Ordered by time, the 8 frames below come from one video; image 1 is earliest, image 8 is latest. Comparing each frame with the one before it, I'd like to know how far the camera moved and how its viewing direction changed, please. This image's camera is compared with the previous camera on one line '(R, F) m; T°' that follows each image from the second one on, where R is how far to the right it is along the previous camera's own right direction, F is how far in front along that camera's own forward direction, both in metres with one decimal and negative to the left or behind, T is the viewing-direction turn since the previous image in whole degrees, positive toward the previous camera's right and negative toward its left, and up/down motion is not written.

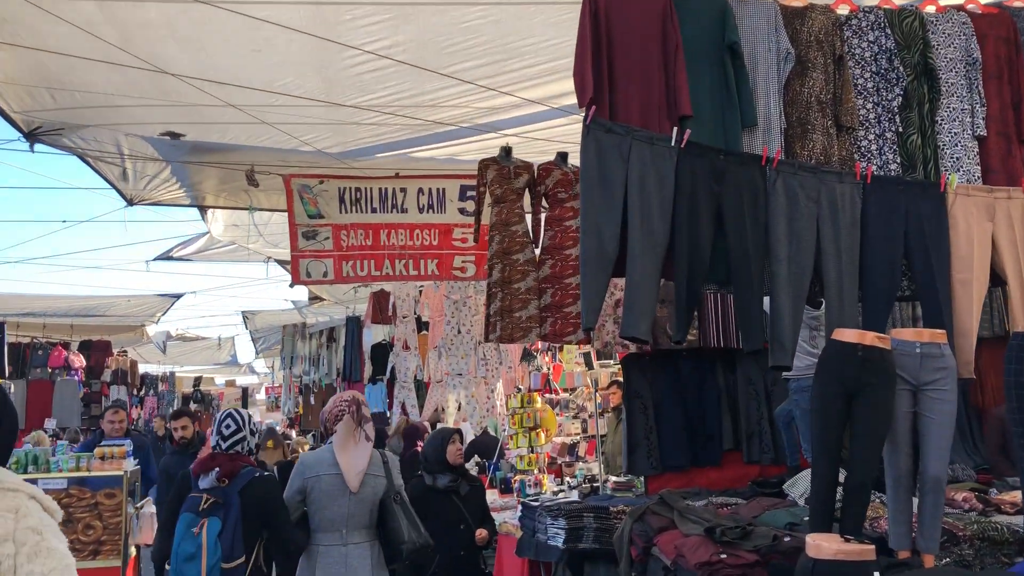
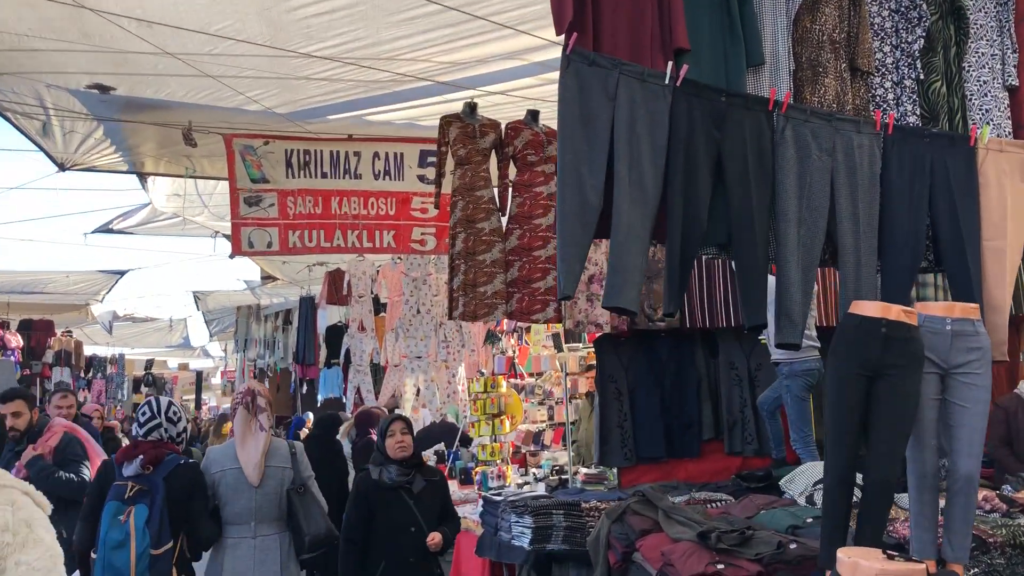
(0.0, +0.5) m; +2°
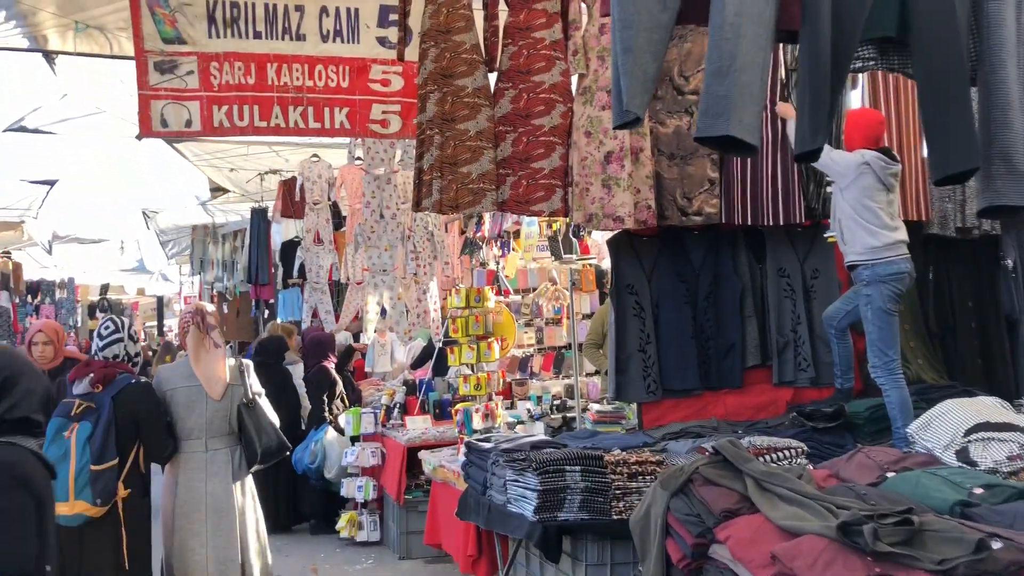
(-0.1, +1.2) m; +2°
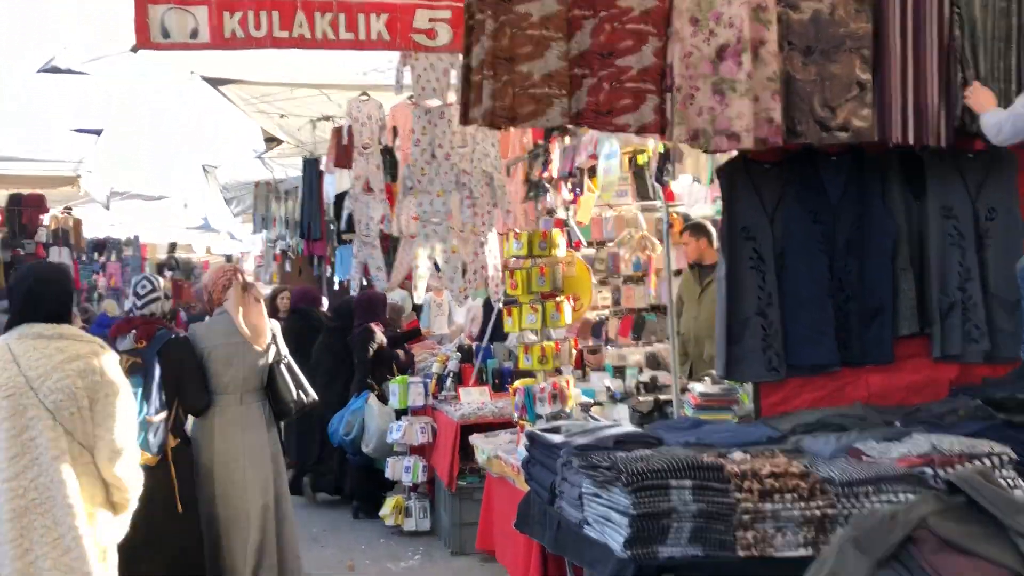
(0.0, +0.9) m; -4°
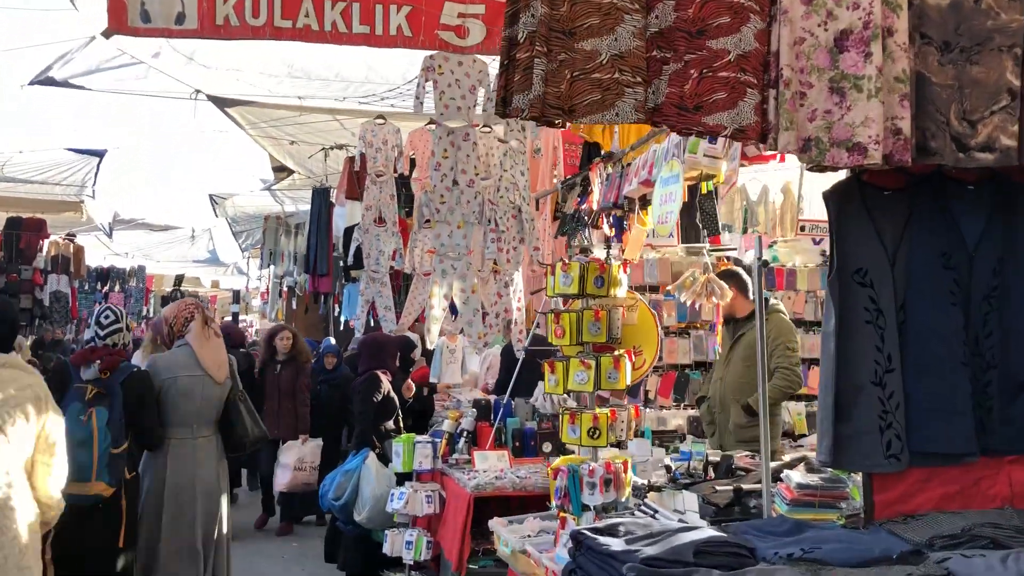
(-0.1, +0.7) m; -1°
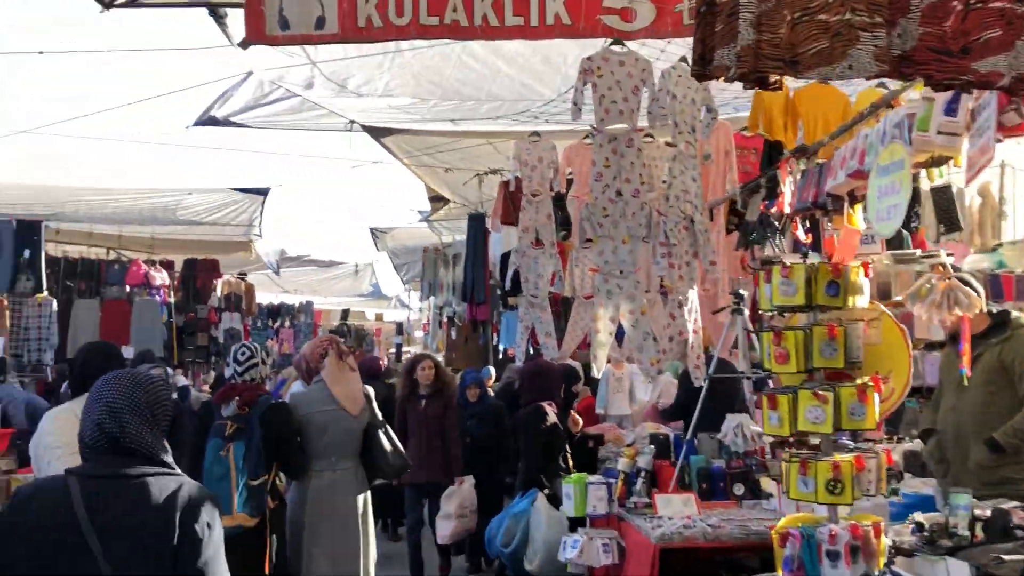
(-0.1, +0.4) m; -10°
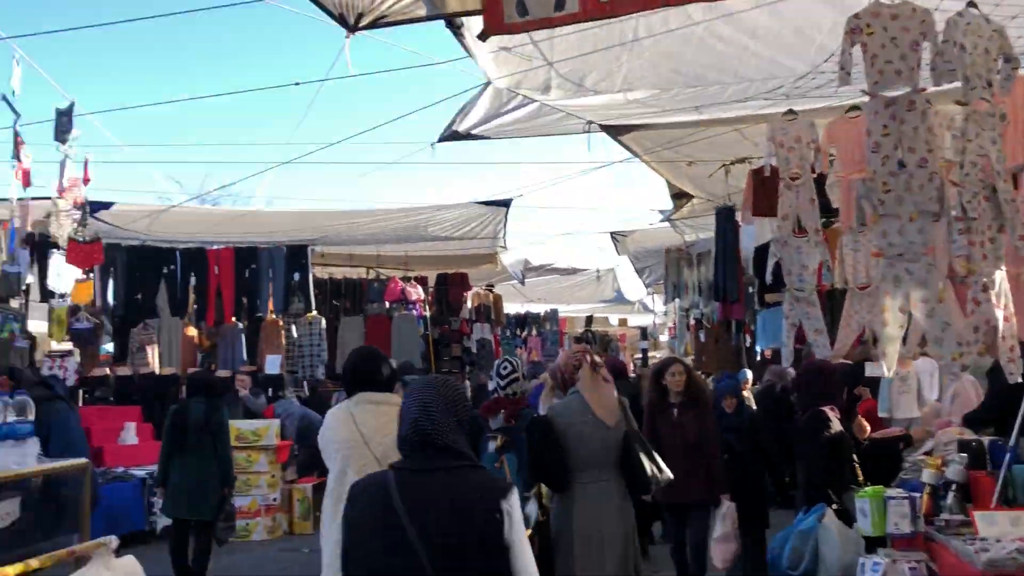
(-0.1, +0.3) m; -15°
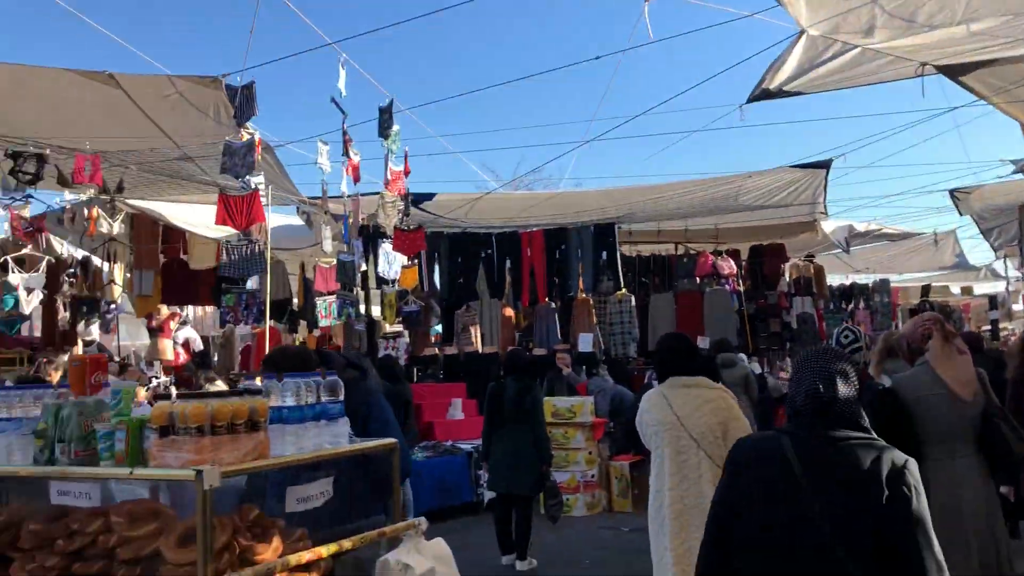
(0.0, +0.2) m; -19°
